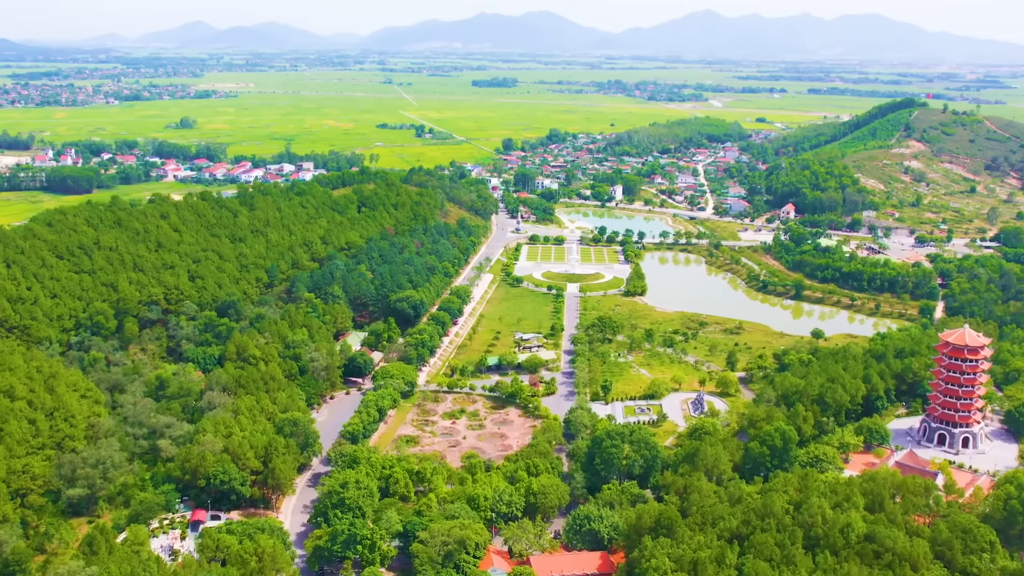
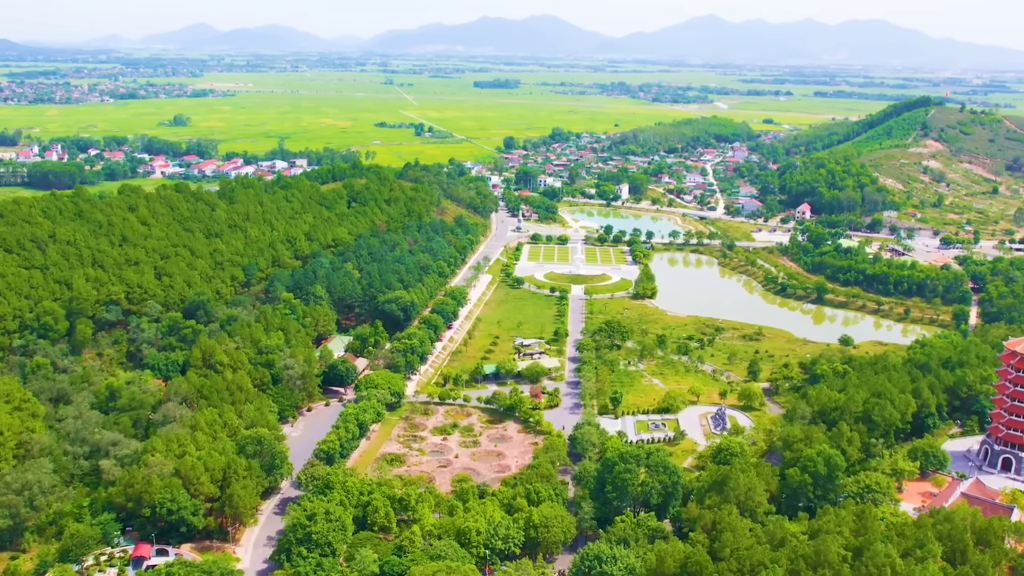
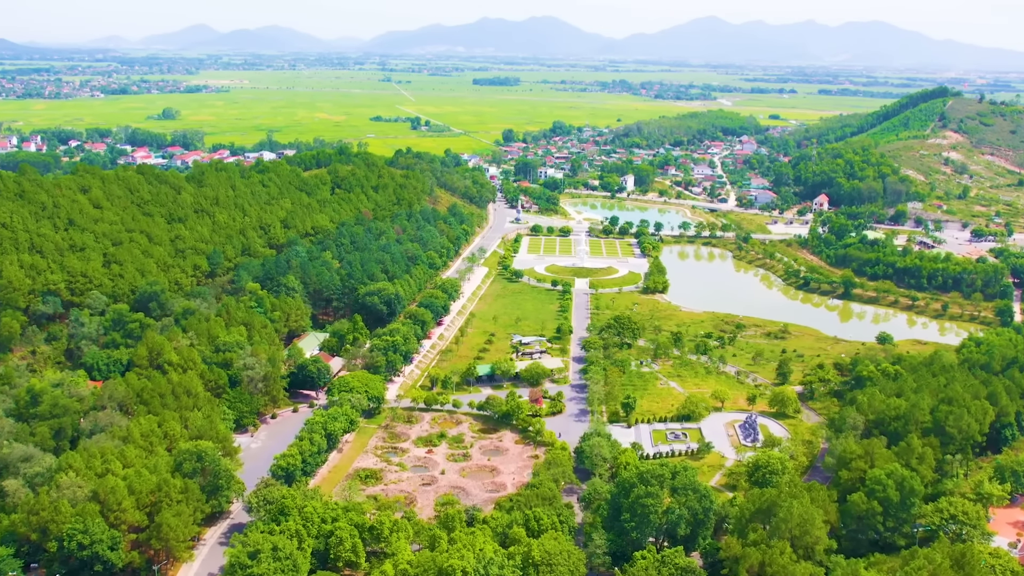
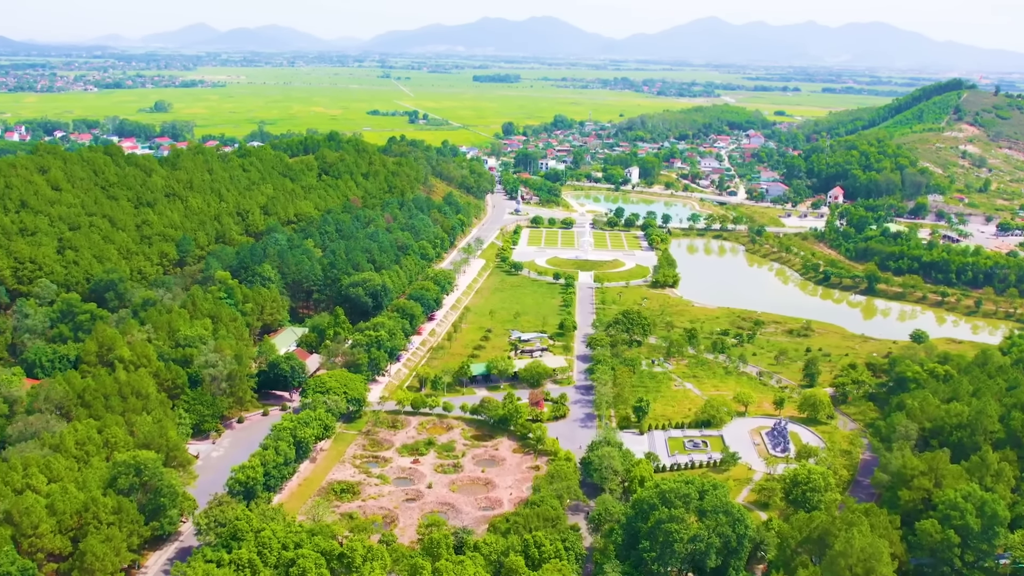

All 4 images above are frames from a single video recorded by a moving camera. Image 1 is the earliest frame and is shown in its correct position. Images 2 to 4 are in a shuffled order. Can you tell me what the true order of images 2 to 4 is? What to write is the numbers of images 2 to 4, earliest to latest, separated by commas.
2, 3, 4
